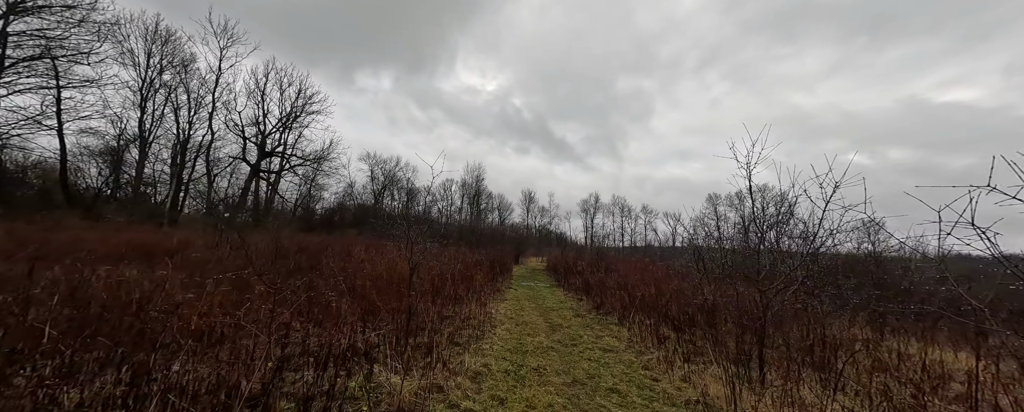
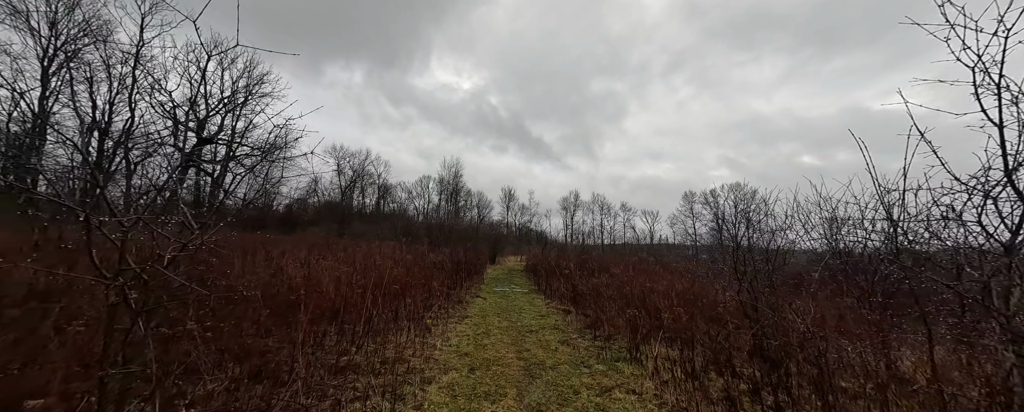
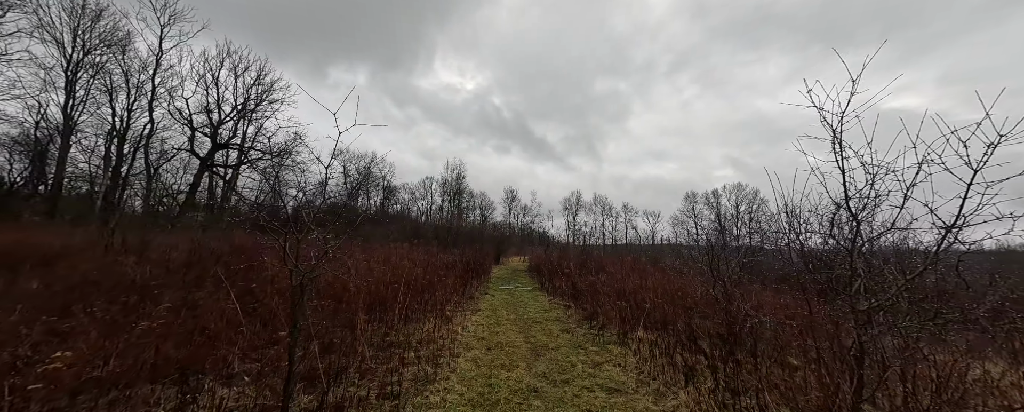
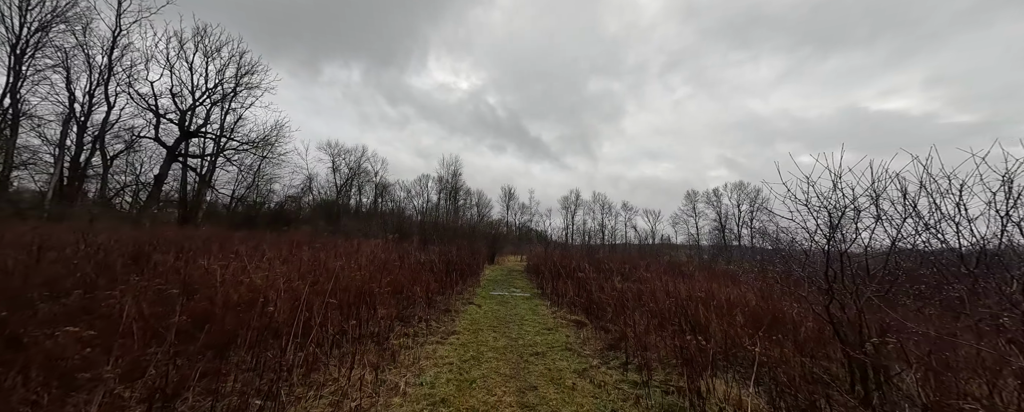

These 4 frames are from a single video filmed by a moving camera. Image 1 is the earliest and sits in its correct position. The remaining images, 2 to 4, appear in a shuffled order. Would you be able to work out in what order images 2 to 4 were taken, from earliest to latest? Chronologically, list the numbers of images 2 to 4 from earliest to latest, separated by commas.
3, 2, 4
